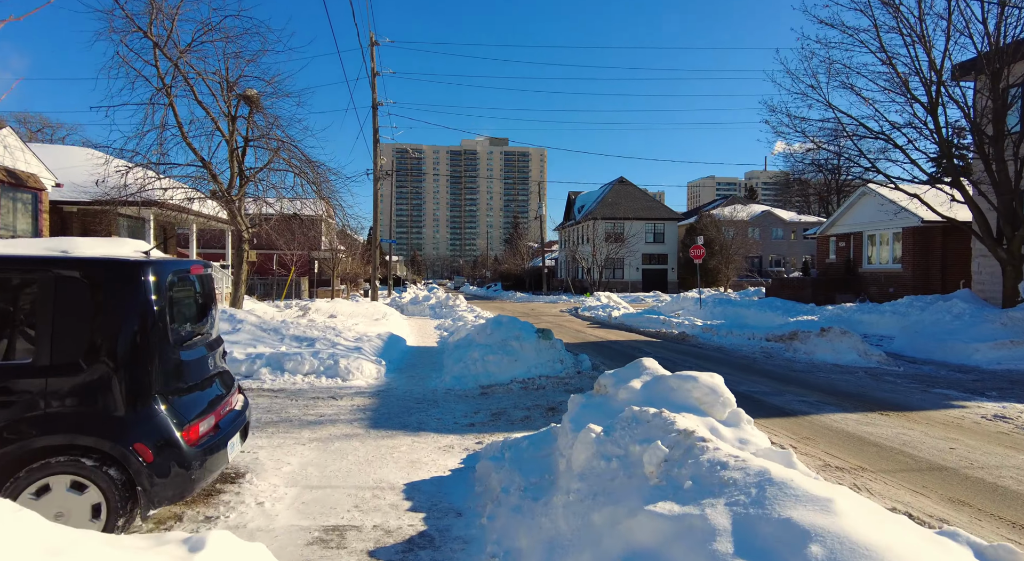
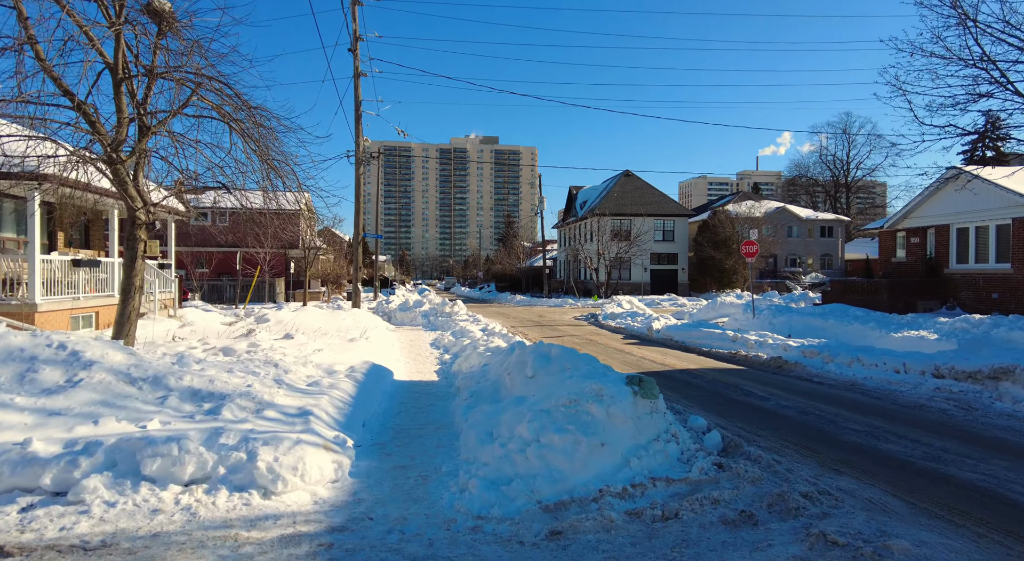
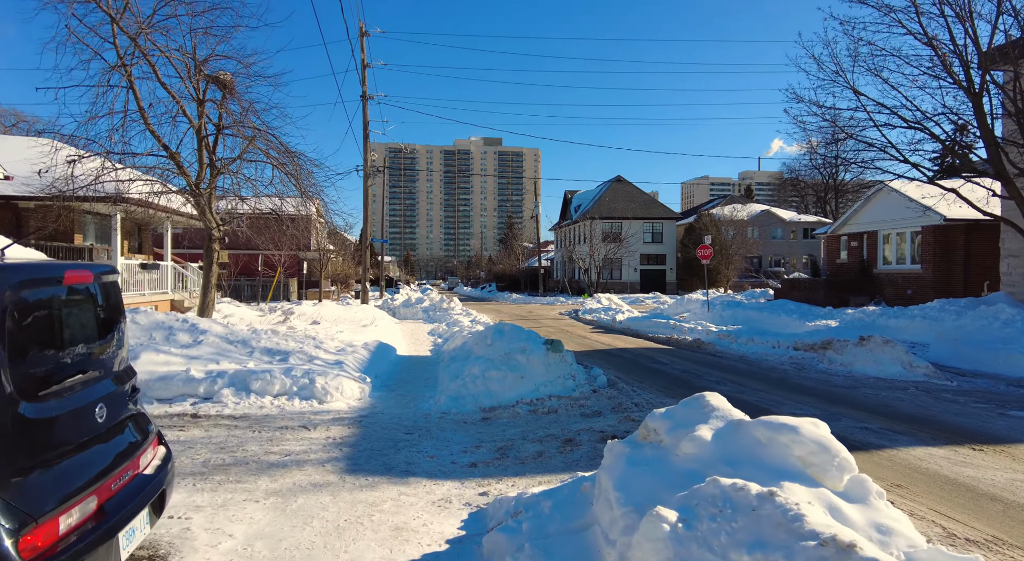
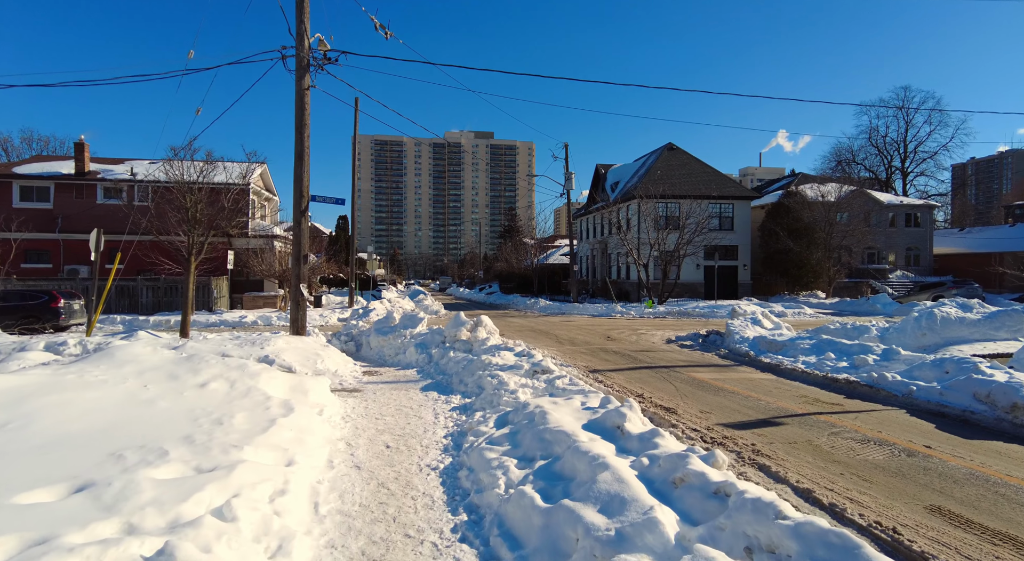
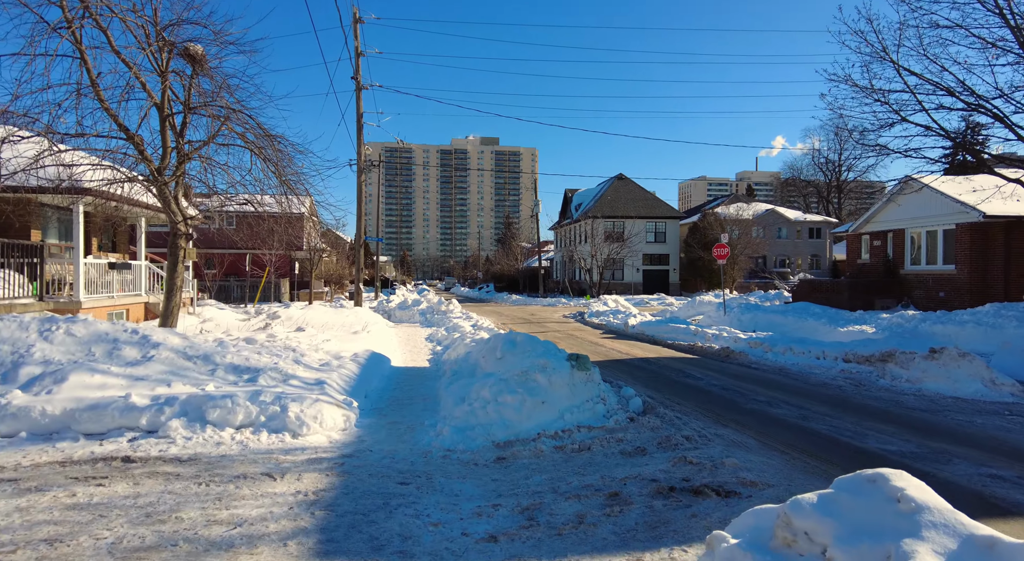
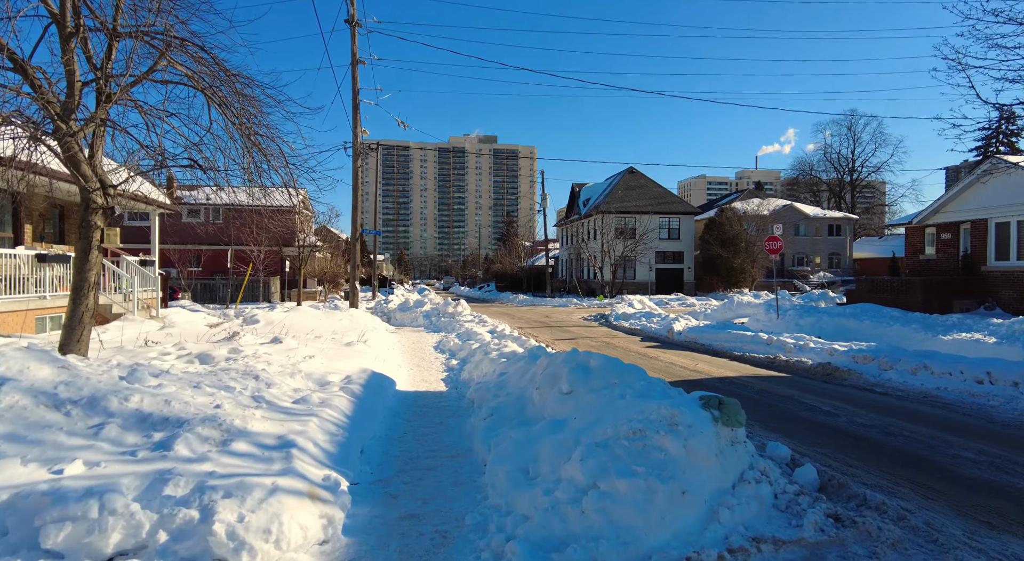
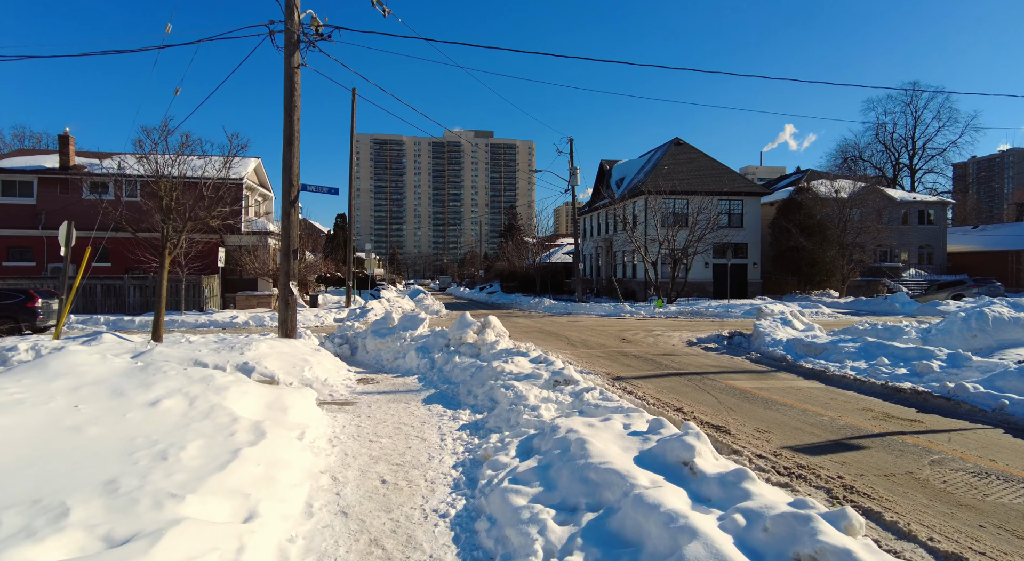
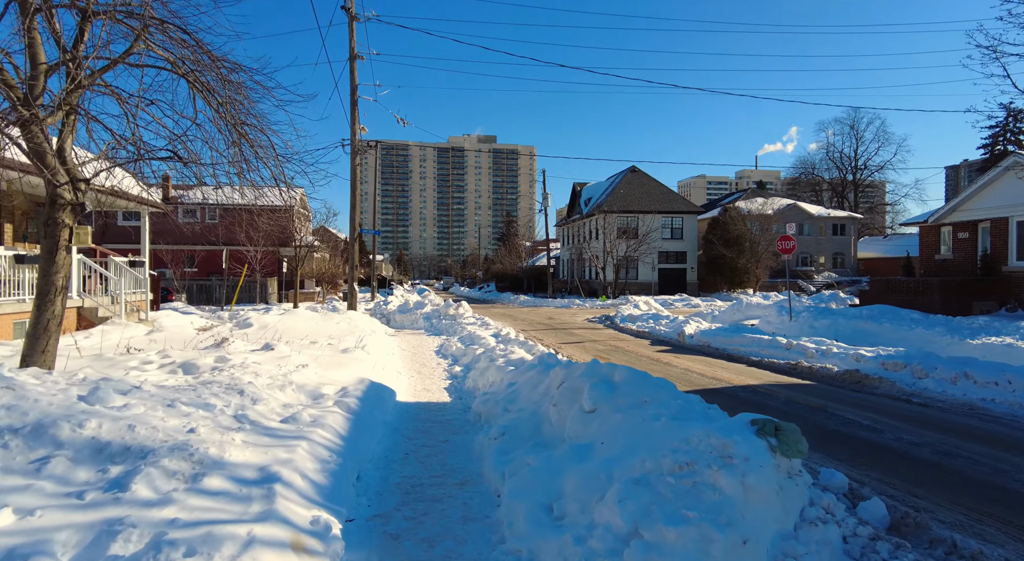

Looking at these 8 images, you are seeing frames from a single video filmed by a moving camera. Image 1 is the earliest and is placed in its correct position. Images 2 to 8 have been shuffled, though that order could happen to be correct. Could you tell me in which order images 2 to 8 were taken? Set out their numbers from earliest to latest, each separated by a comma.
3, 5, 2, 6, 8, 4, 7
